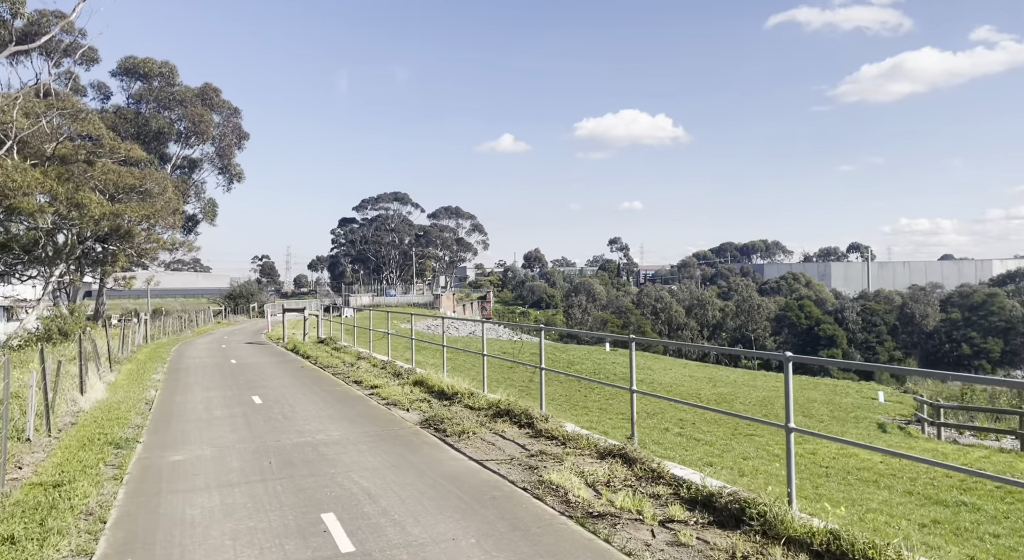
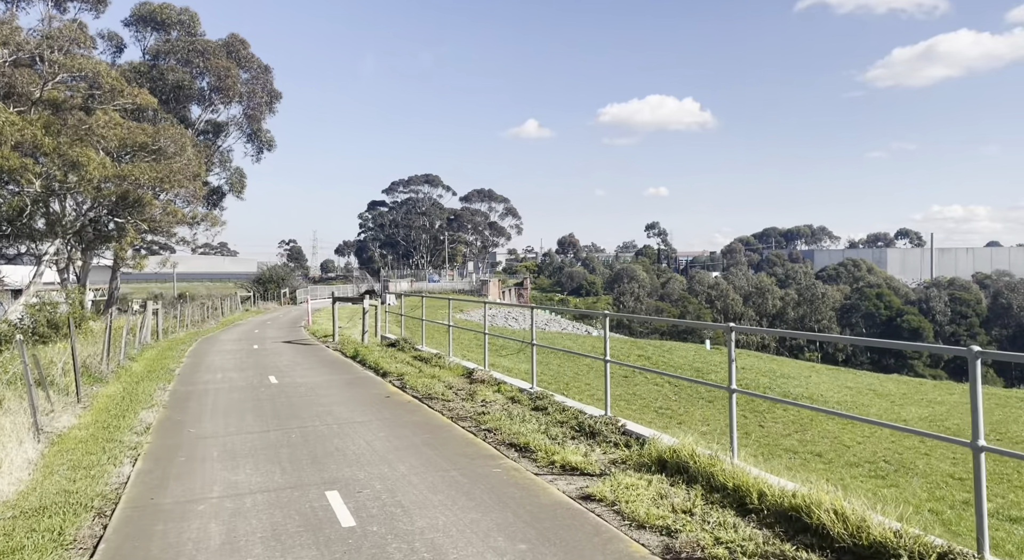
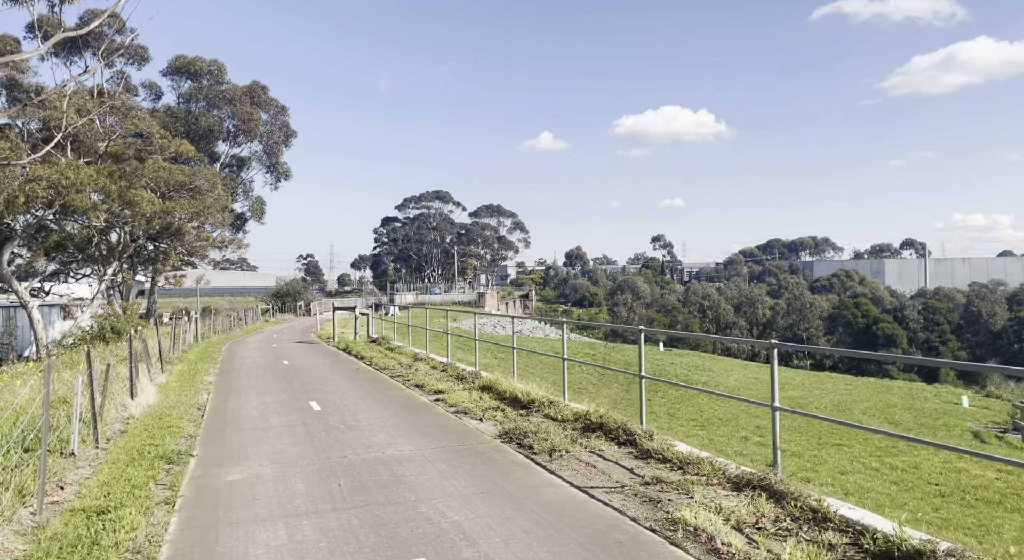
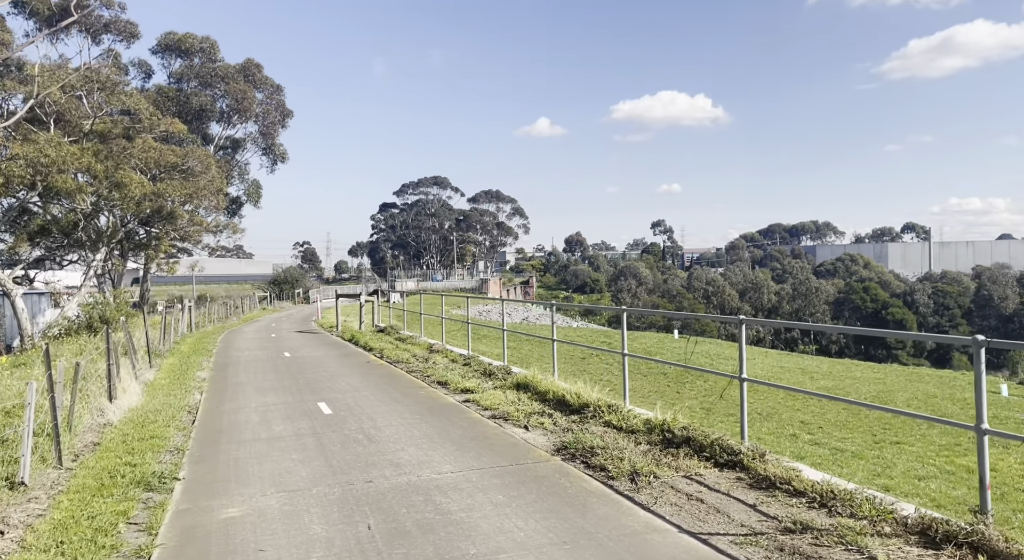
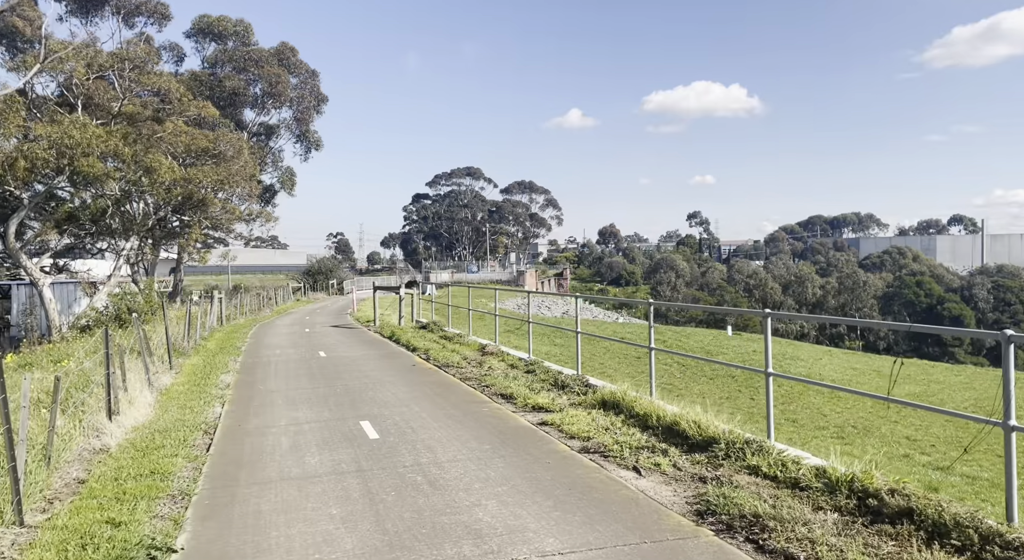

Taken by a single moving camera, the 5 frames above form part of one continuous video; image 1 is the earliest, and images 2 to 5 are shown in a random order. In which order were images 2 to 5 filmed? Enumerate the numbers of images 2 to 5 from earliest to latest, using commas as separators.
3, 4, 5, 2
